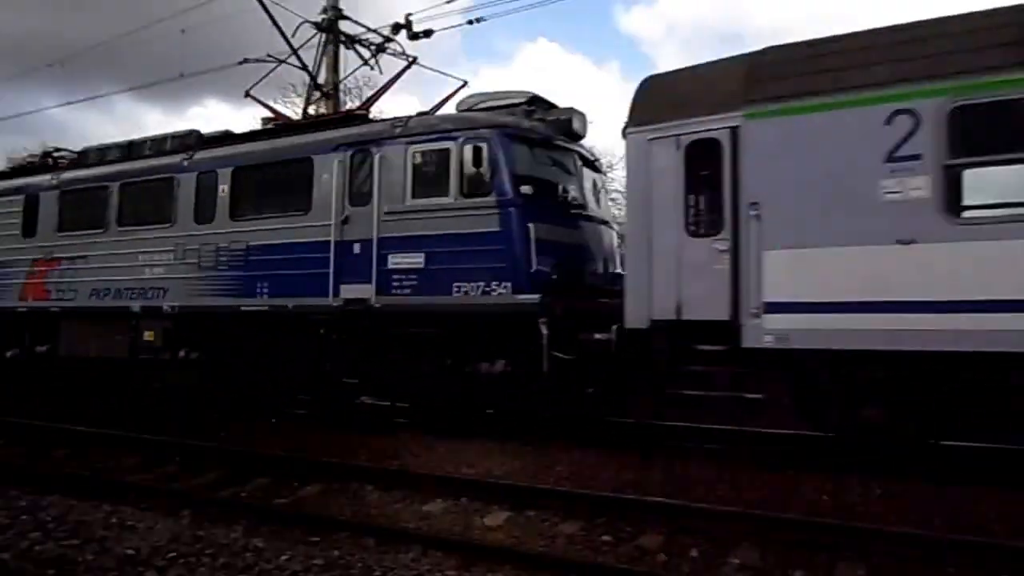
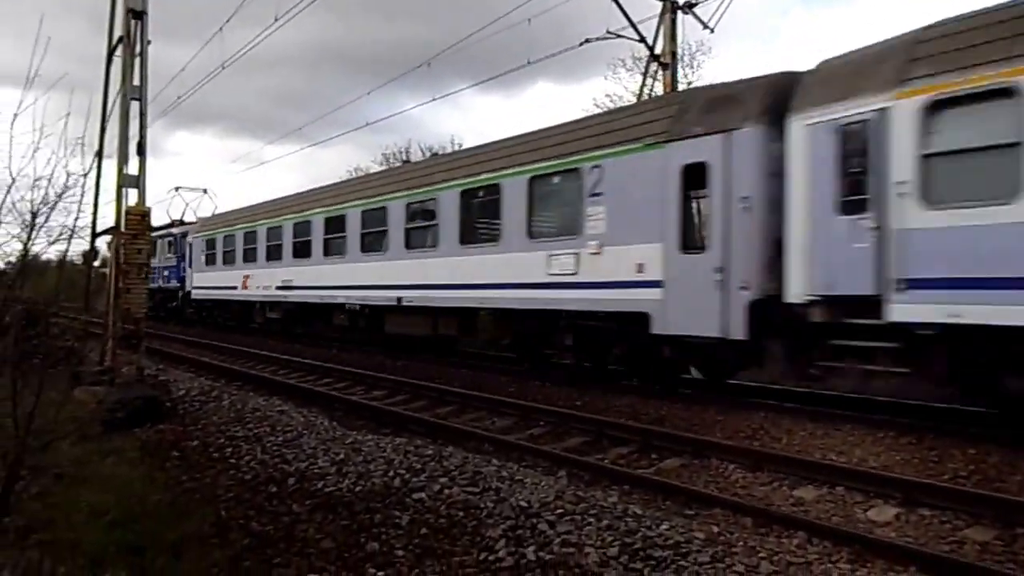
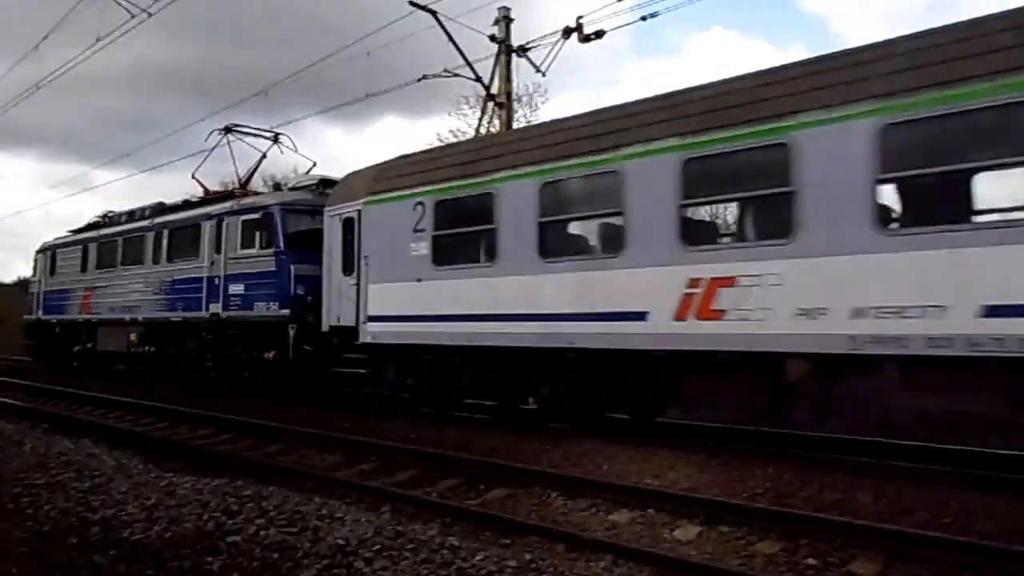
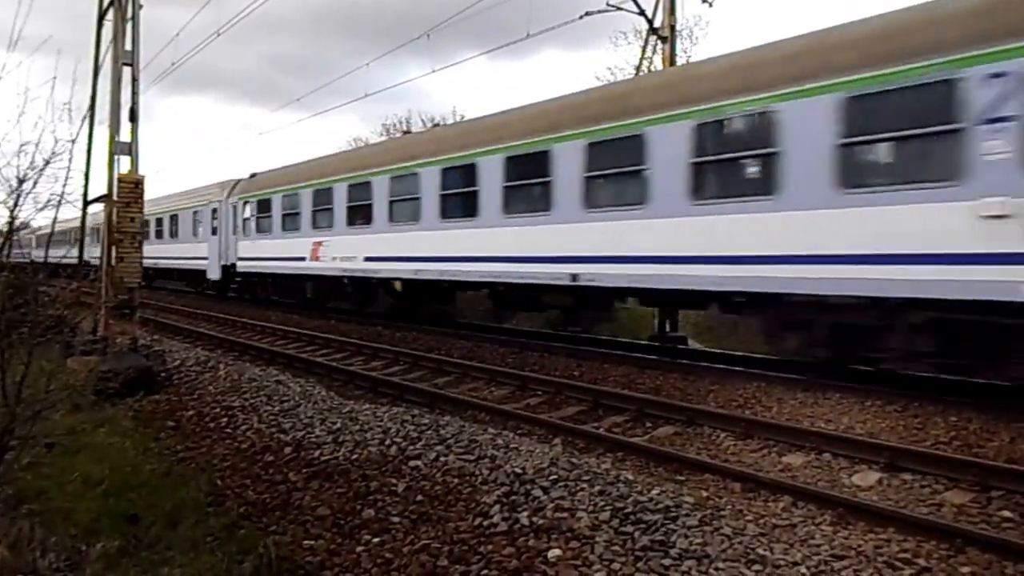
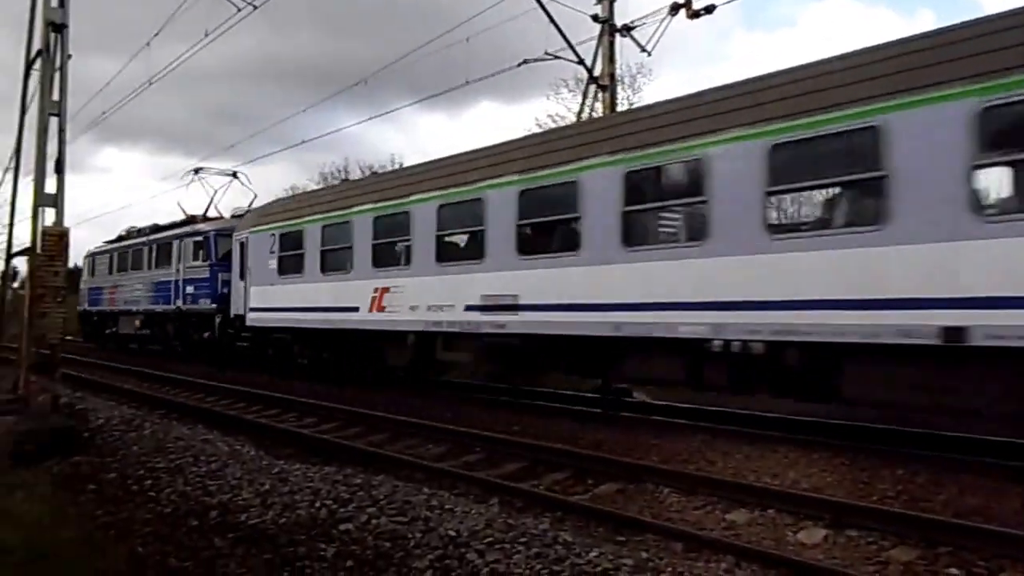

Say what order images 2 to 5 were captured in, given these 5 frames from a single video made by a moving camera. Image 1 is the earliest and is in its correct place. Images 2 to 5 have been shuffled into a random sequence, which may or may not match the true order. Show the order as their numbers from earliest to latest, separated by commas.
3, 5, 2, 4
